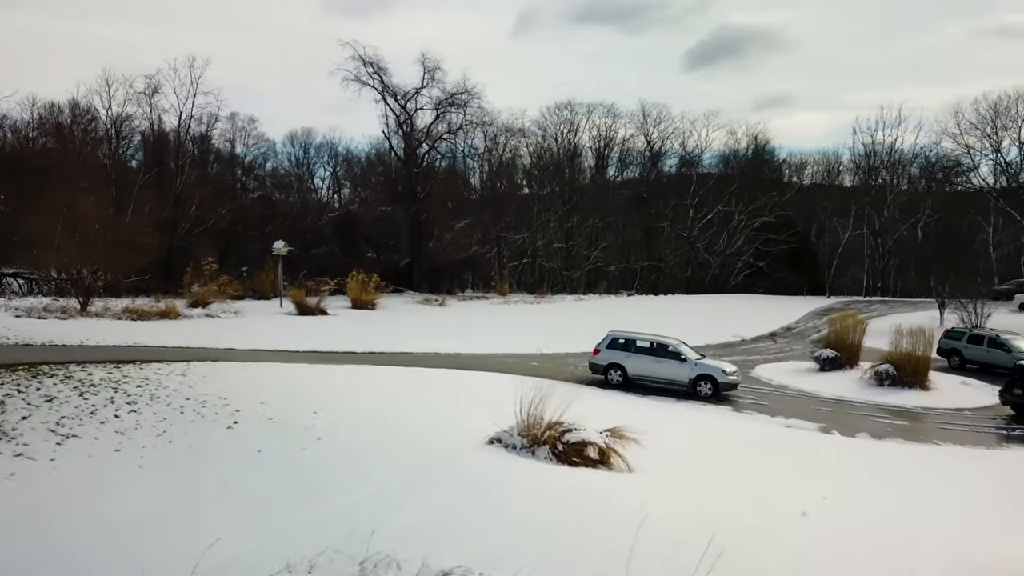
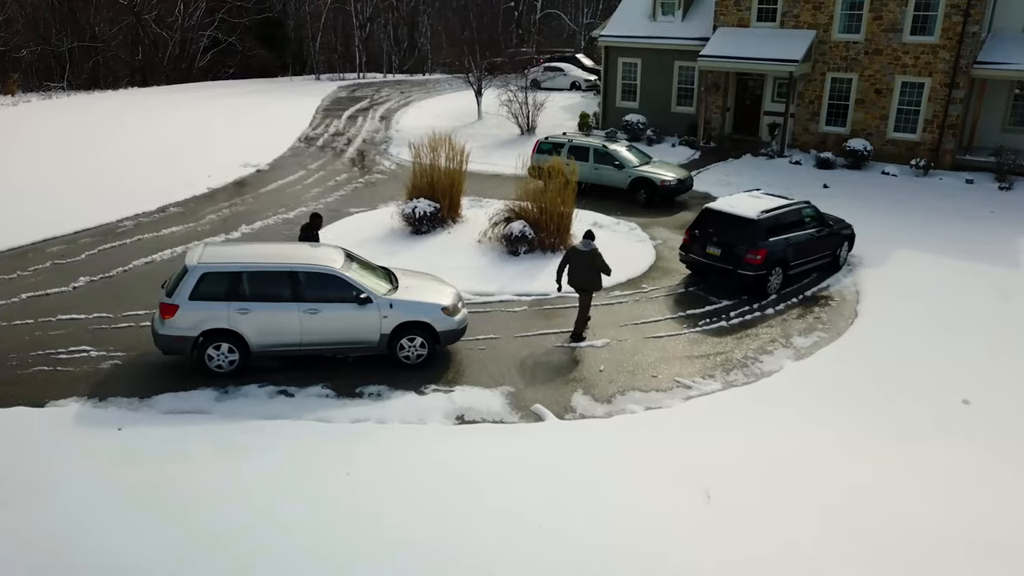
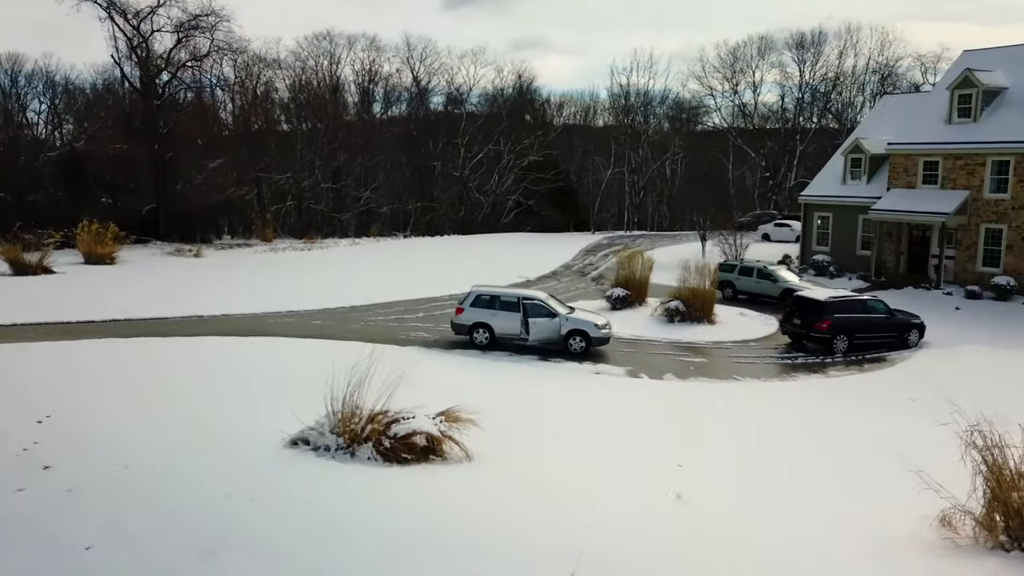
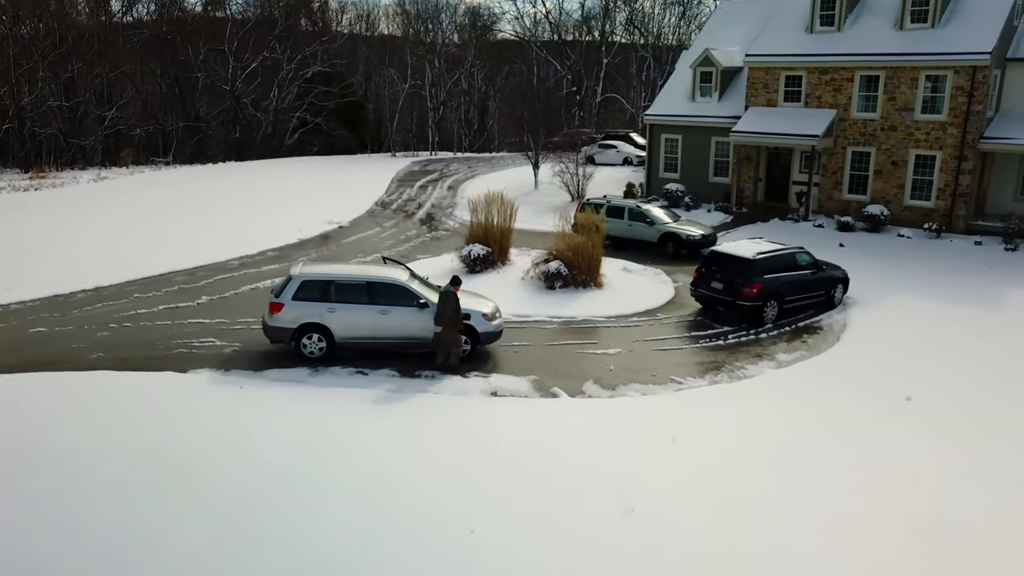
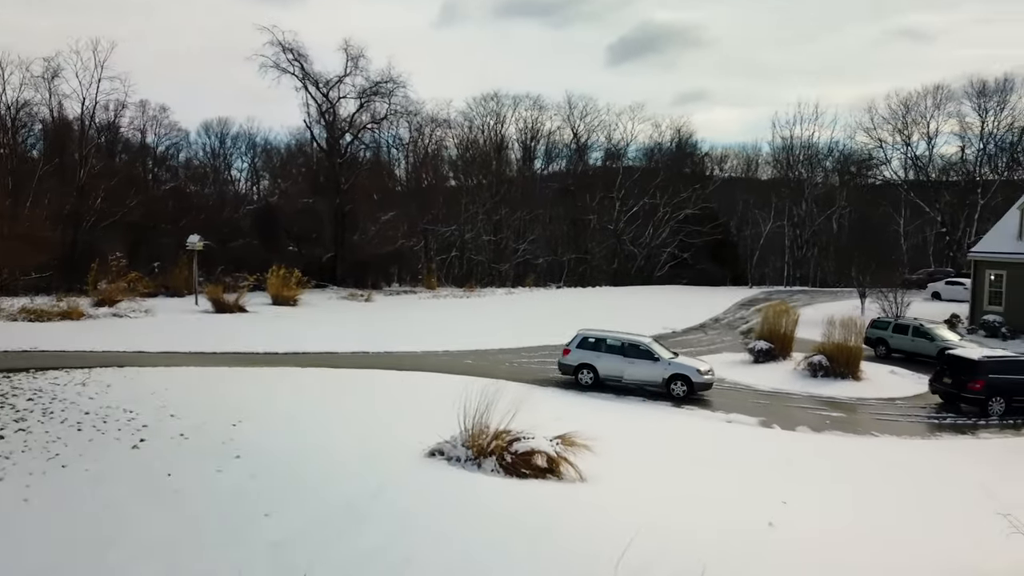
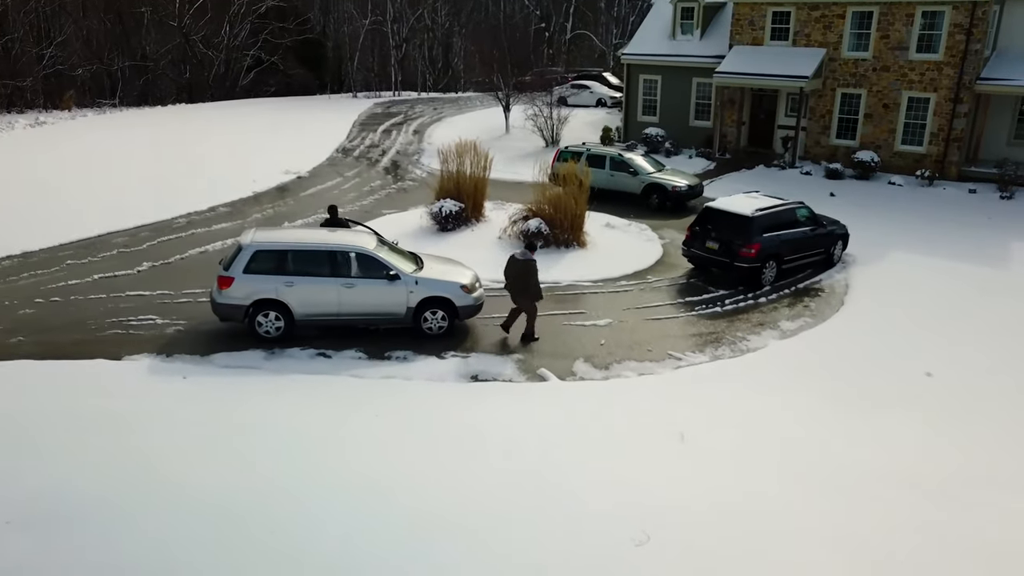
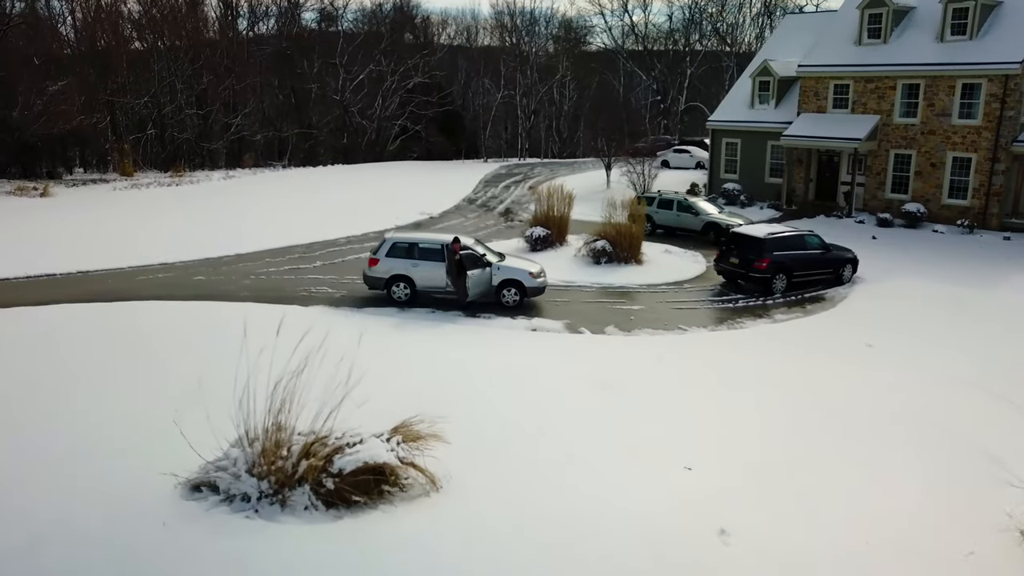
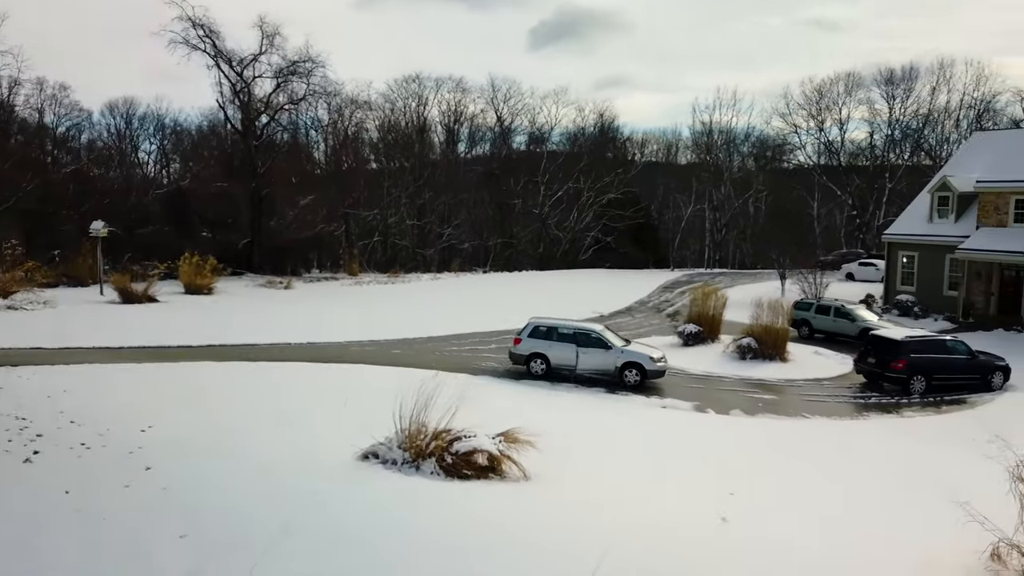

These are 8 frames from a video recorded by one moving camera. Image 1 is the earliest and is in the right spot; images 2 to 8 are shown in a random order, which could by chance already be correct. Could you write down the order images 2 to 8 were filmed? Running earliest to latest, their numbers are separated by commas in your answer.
5, 8, 3, 7, 4, 6, 2
